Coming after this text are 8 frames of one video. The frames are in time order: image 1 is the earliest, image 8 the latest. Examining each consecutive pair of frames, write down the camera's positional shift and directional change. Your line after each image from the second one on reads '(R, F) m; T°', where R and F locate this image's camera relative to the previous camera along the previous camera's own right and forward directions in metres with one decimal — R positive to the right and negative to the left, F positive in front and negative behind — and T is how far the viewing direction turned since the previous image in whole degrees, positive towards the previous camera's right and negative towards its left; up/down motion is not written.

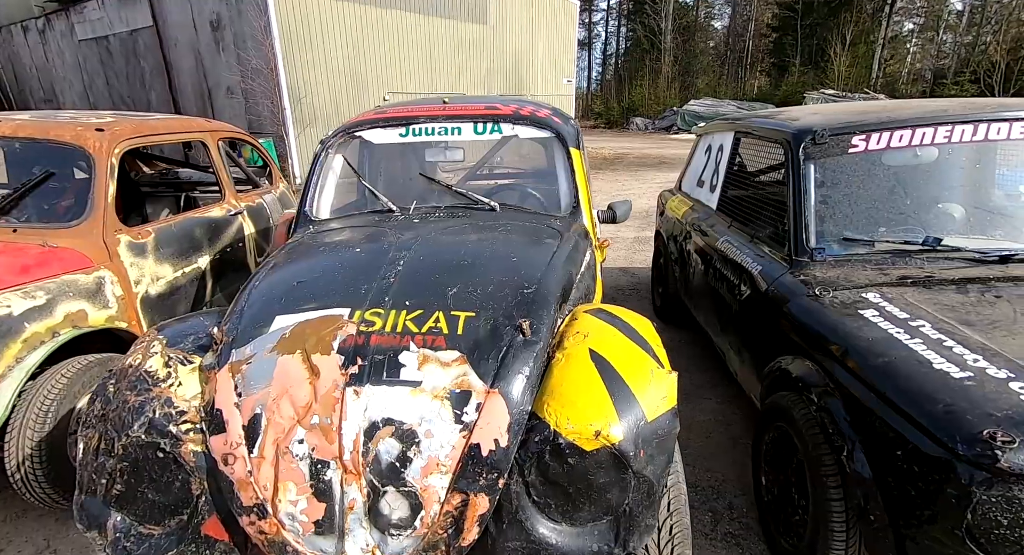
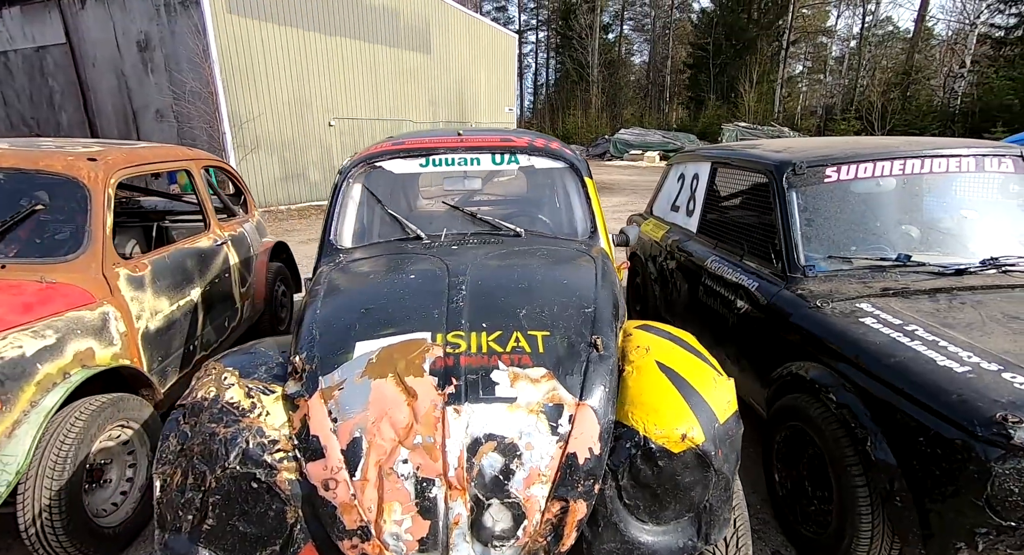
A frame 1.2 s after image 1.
(-0.5, -0.1) m; +7°
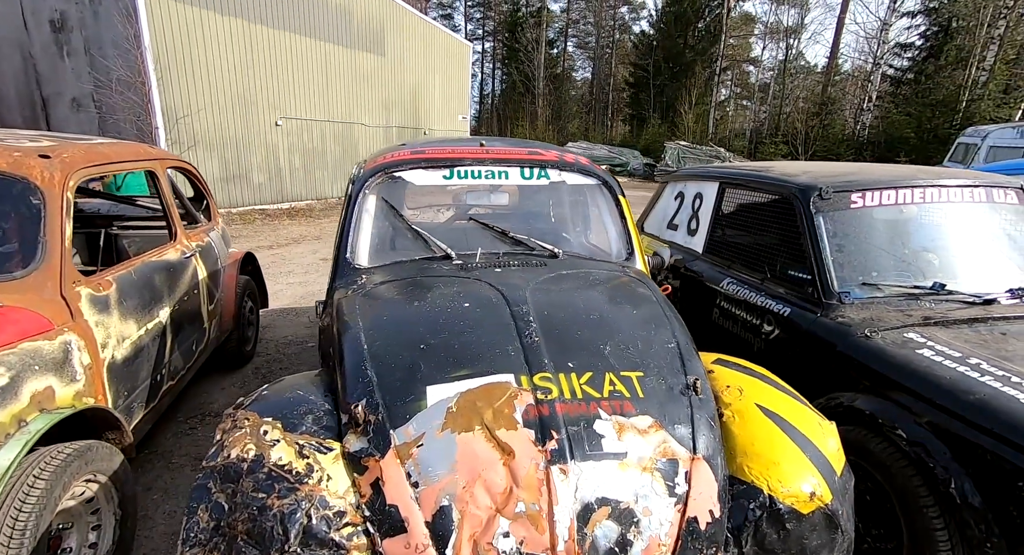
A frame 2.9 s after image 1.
(-0.5, +0.2) m; +7°
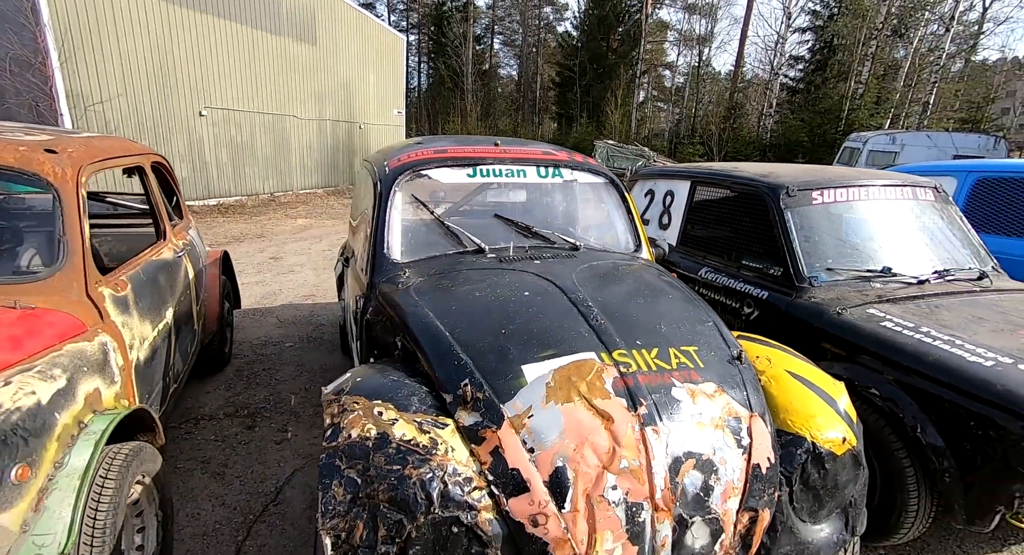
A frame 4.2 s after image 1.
(-0.5, -0.1) m; +8°
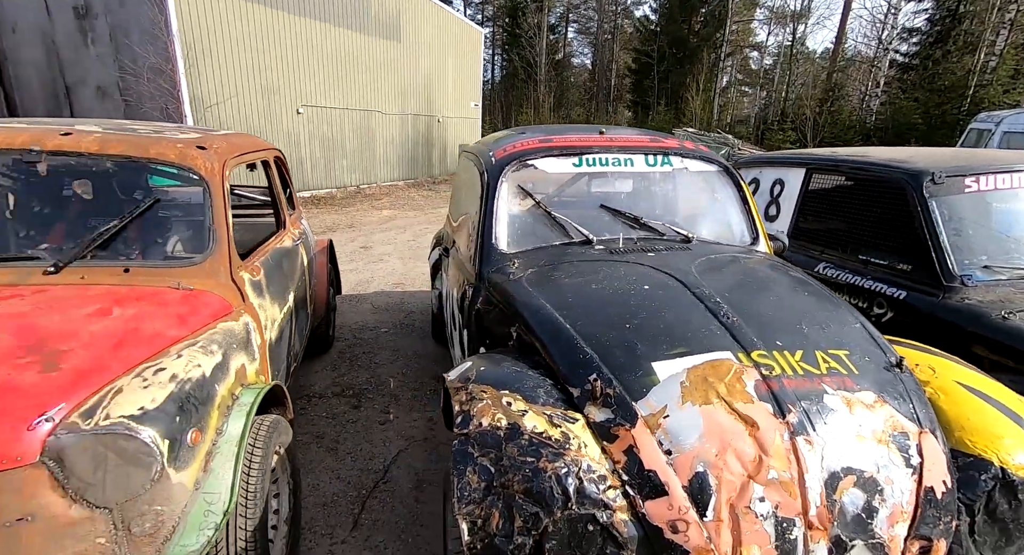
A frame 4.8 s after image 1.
(-0.2, 0.0) m; -8°
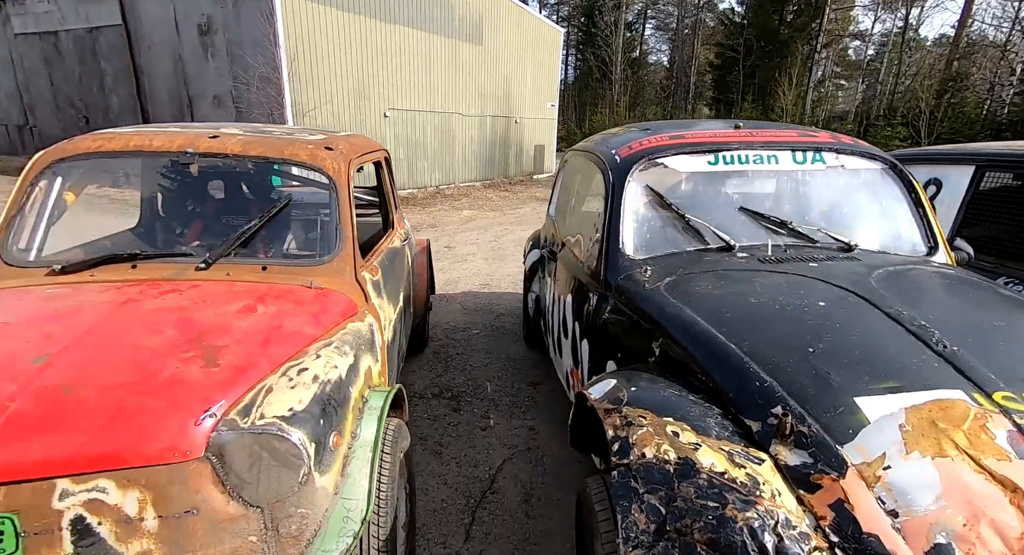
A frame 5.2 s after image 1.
(-0.3, +0.1) m; -8°
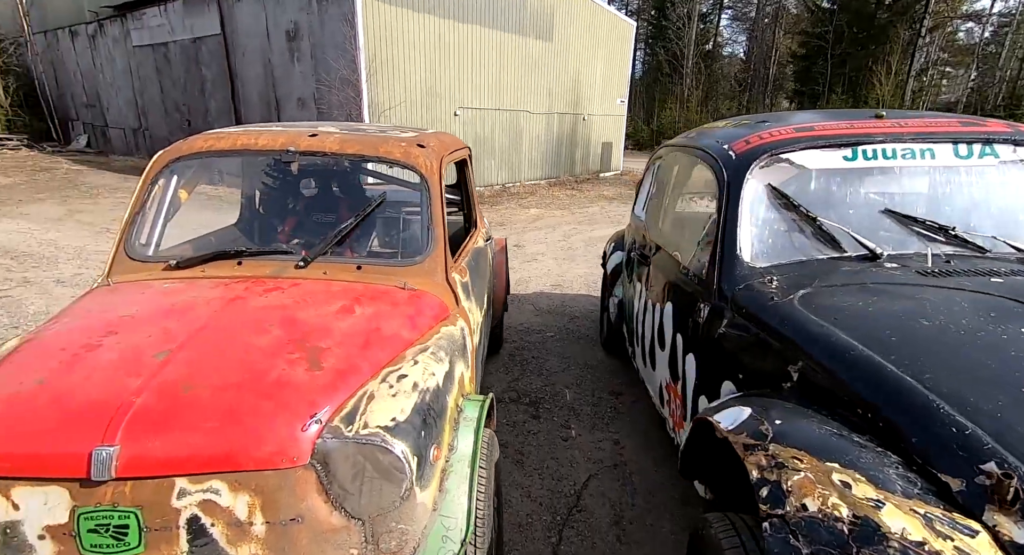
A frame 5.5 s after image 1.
(-0.2, +0.1) m; -7°
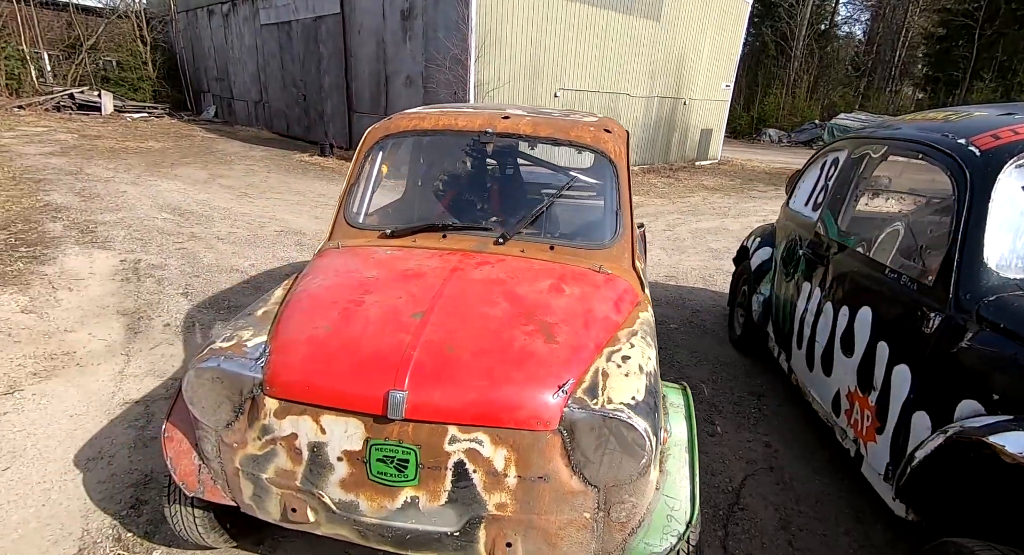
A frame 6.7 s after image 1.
(-0.5, -0.1) m; -10°
